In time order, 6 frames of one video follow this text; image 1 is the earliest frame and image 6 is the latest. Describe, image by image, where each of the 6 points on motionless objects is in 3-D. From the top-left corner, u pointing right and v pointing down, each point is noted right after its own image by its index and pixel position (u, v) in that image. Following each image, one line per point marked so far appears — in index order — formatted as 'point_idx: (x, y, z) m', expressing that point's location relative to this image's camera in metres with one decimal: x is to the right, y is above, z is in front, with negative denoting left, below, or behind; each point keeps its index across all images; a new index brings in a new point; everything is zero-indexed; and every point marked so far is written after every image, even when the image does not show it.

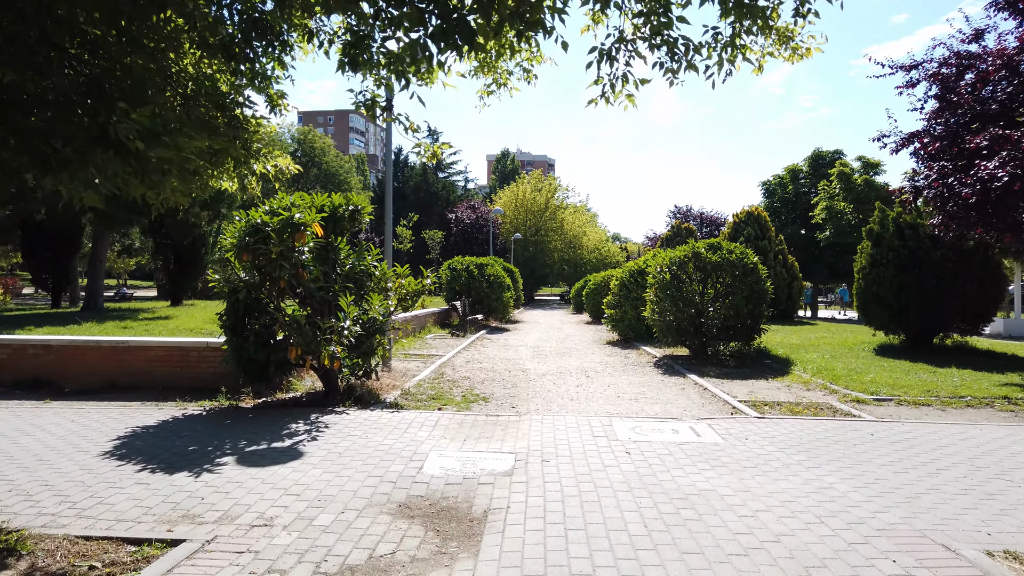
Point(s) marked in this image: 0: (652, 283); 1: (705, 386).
0: (+2.7, +0.1, +13.7) m
1: (+2.7, -1.3, +9.8) m
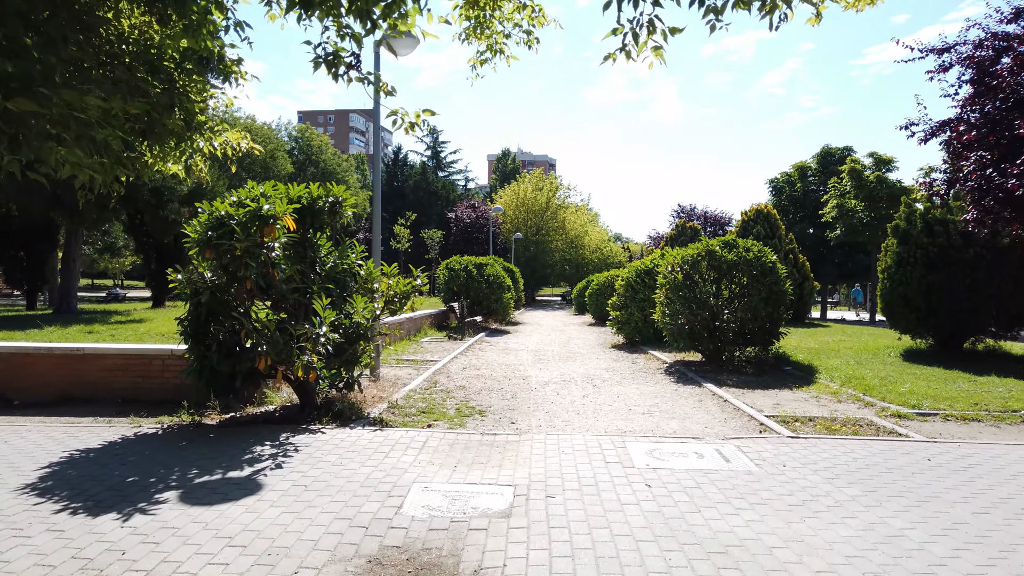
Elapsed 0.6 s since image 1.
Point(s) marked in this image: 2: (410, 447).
0: (+2.7, +0.1, +12.8) m
1: (+2.7, -1.4, +8.8) m
2: (-0.9, -1.4, +6.2) m
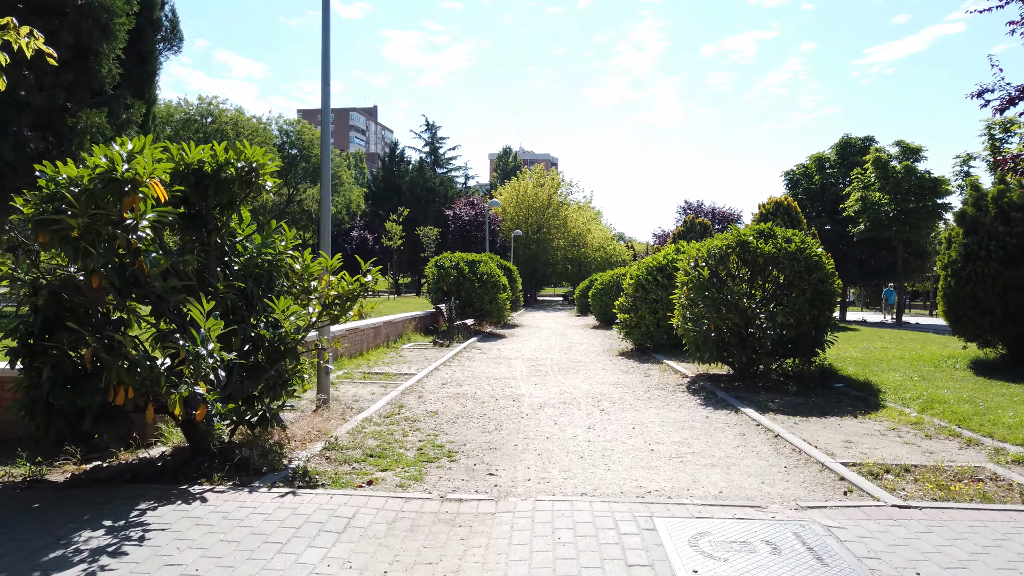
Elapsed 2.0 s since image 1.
0: (+2.5, +0.1, +10.6) m
1: (+2.5, -1.3, +6.7) m
2: (-1.1, -1.4, +4.0) m
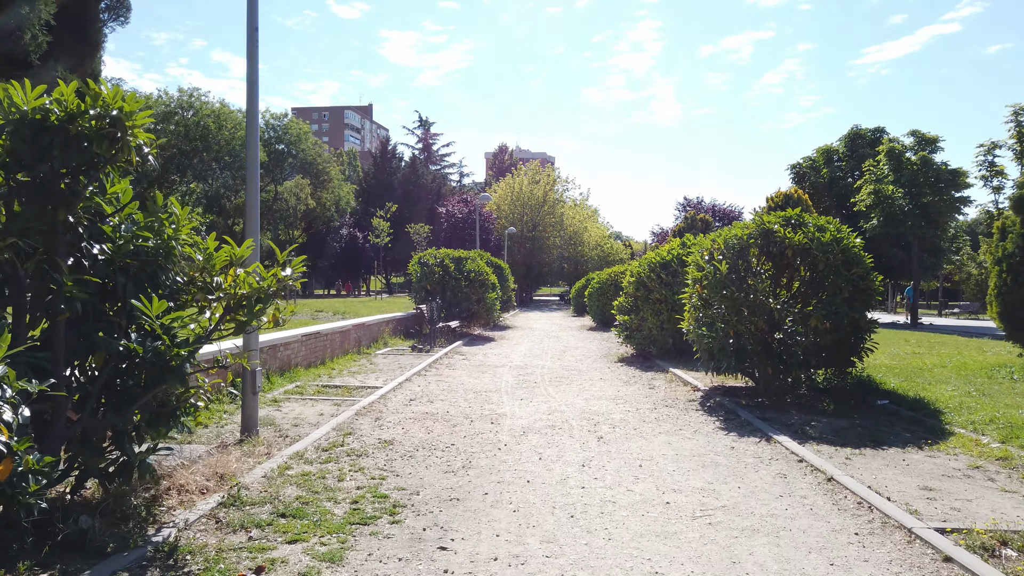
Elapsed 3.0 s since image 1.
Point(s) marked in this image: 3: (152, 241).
0: (+2.3, +0.1, +9.0) m
1: (+2.3, -1.3, +5.1) m
2: (-1.3, -1.3, +2.4) m
3: (-2.3, +0.3, +4.5) m
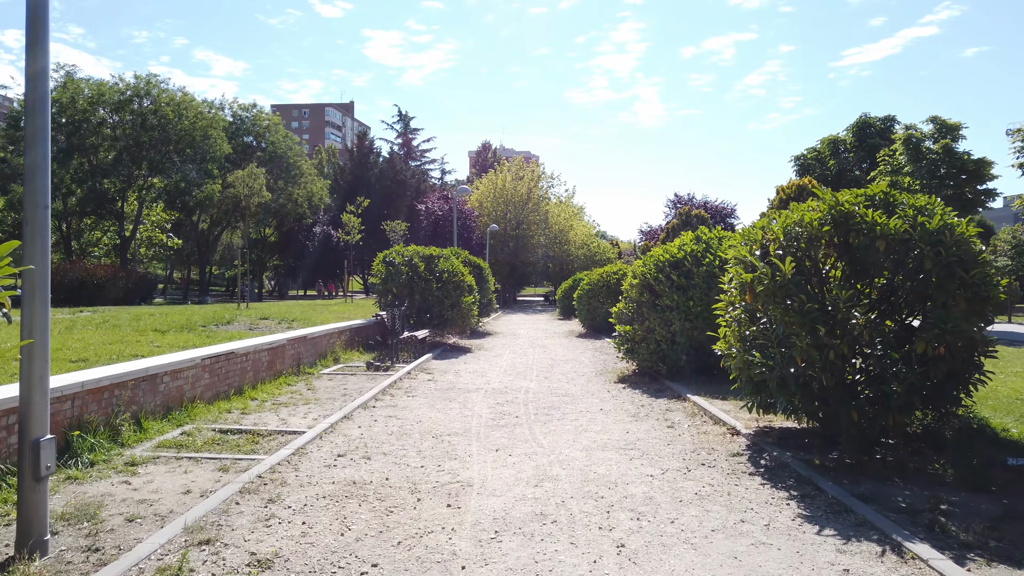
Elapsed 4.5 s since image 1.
0: (+2.0, 0.0, +6.6) m
1: (+2.1, -1.4, +2.7) m
2: (-1.4, -1.4, -0.1) m
3: (-2.4, +0.2, +1.9) m
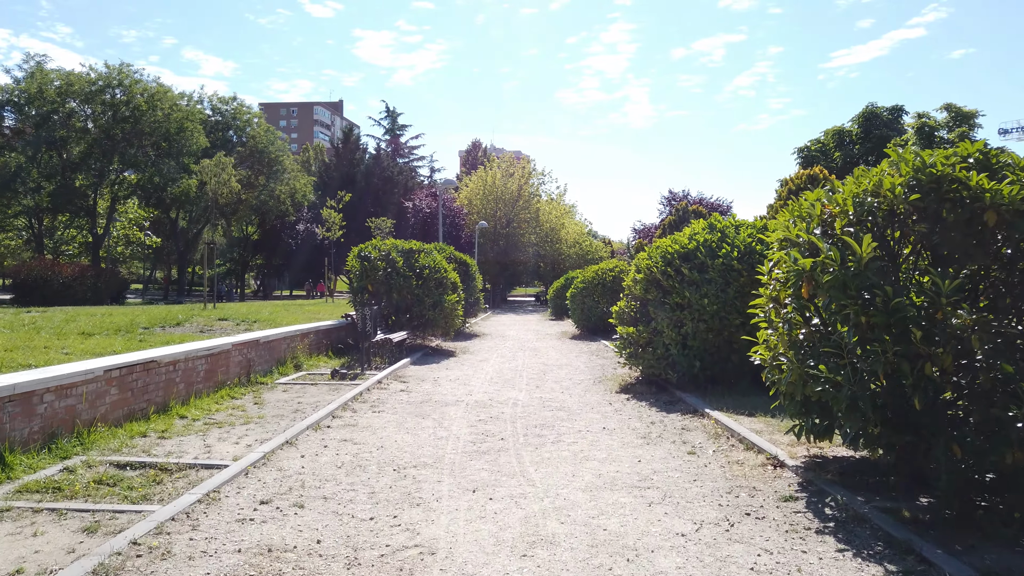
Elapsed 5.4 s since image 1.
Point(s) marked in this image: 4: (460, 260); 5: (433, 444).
0: (+1.9, +0.1, +5.1) m
1: (+2.0, -1.3, +1.2) m
2: (-1.4, -1.3, -1.6) m
3: (-2.5, +0.3, +0.4) m
4: (-1.4, +0.7, +18.8) m
5: (-0.7, -1.4, +6.4) m
